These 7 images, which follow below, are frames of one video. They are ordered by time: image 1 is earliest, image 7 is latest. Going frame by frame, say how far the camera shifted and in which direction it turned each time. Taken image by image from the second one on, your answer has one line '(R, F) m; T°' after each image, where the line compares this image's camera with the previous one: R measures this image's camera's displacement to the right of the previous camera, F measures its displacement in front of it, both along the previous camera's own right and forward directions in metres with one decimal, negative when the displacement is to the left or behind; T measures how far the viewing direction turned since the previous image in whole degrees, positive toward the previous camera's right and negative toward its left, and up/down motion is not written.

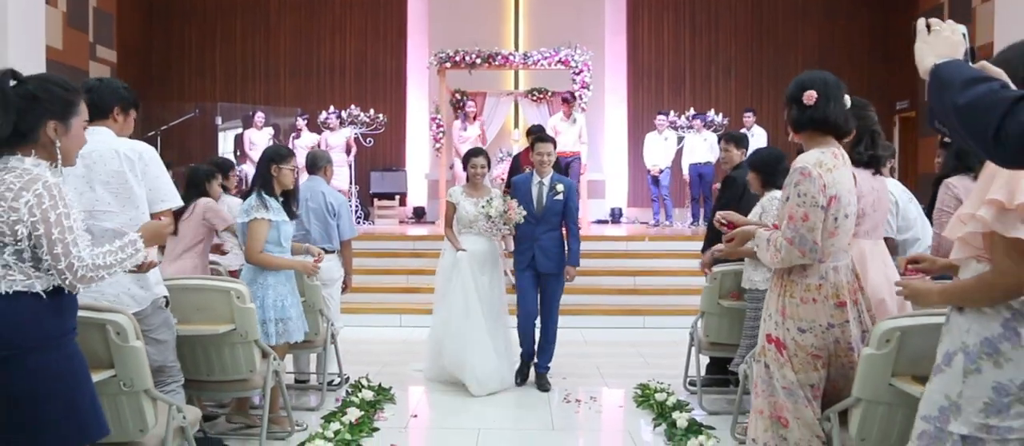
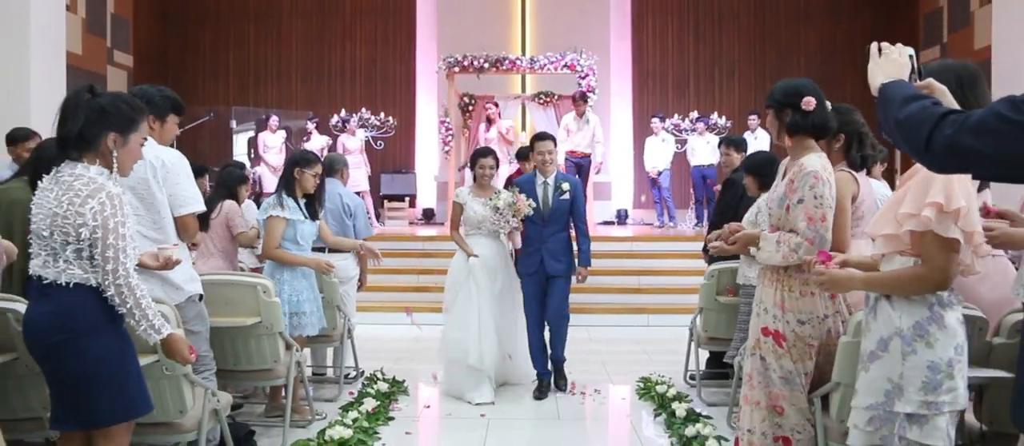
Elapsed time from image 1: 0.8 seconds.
(0.0, -0.2) m; 0°
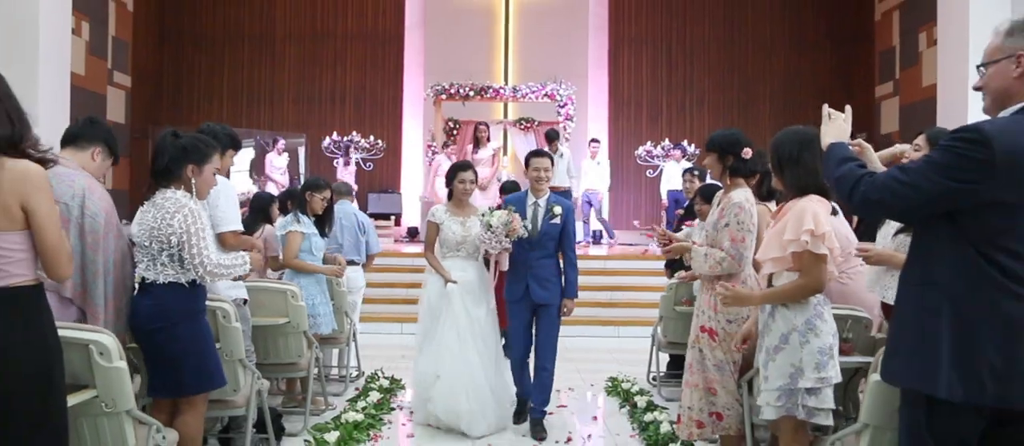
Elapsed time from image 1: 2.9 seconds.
(-0.1, -0.8) m; +1°
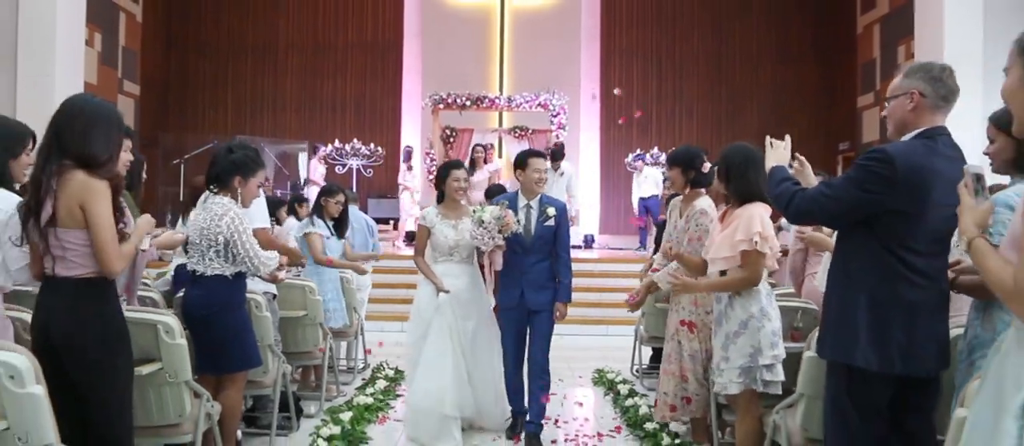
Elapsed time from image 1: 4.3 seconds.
(0.0, -0.5) m; 0°
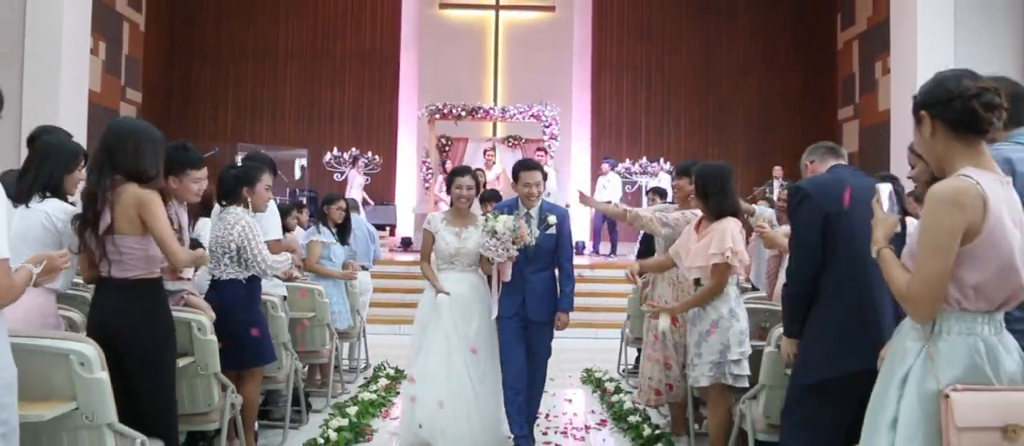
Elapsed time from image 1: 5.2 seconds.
(0.0, -0.4) m; 0°
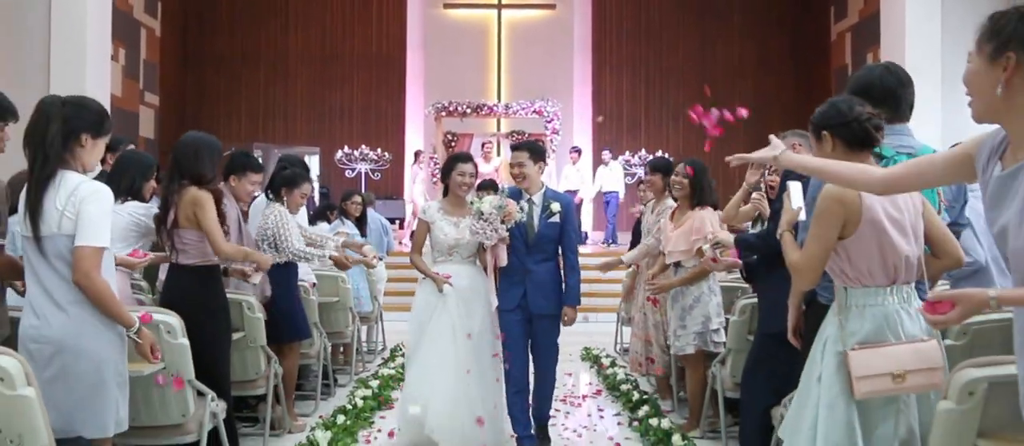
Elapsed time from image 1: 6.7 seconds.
(0.0, -0.6) m; 0°
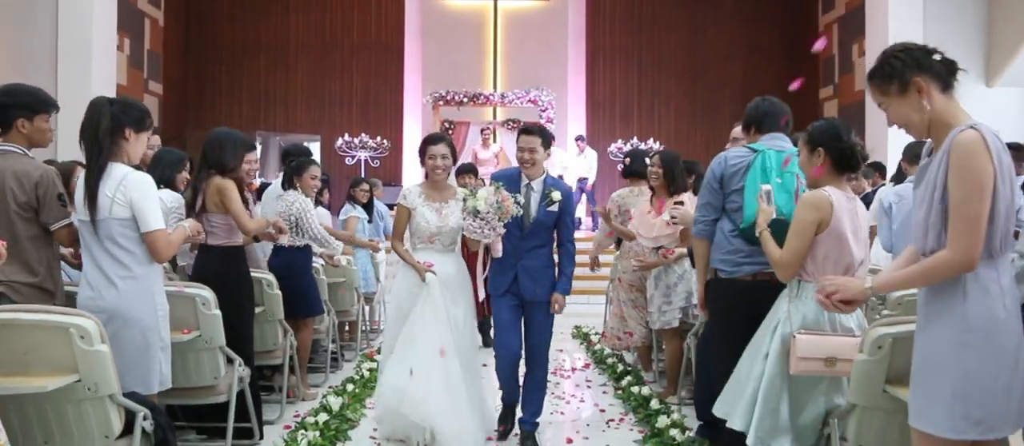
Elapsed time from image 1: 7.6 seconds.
(0.0, -0.4) m; 0°
